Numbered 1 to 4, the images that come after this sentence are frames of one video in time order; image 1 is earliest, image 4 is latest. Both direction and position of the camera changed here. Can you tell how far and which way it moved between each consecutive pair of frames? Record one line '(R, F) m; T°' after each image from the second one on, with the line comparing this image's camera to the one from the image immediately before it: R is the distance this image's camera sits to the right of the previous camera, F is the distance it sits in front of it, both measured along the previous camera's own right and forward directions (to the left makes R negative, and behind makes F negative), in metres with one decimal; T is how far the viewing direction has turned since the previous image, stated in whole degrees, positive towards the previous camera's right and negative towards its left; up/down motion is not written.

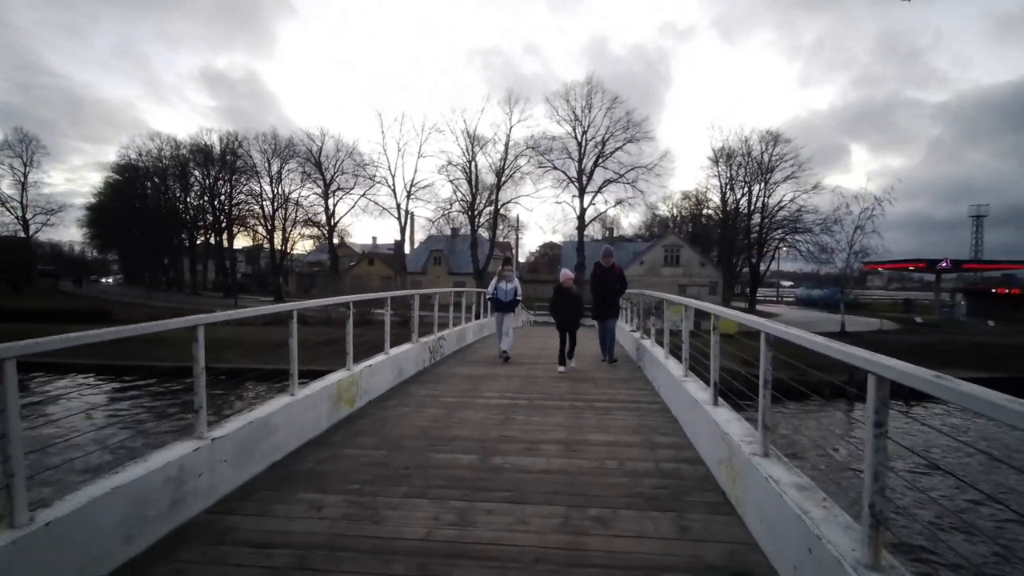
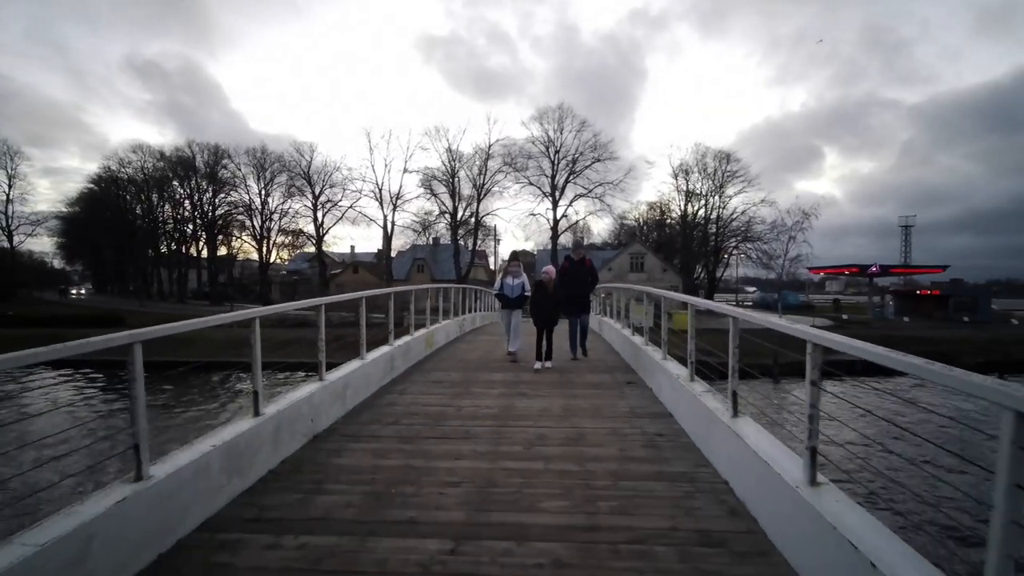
(-0.6, -3.8) m; +3°
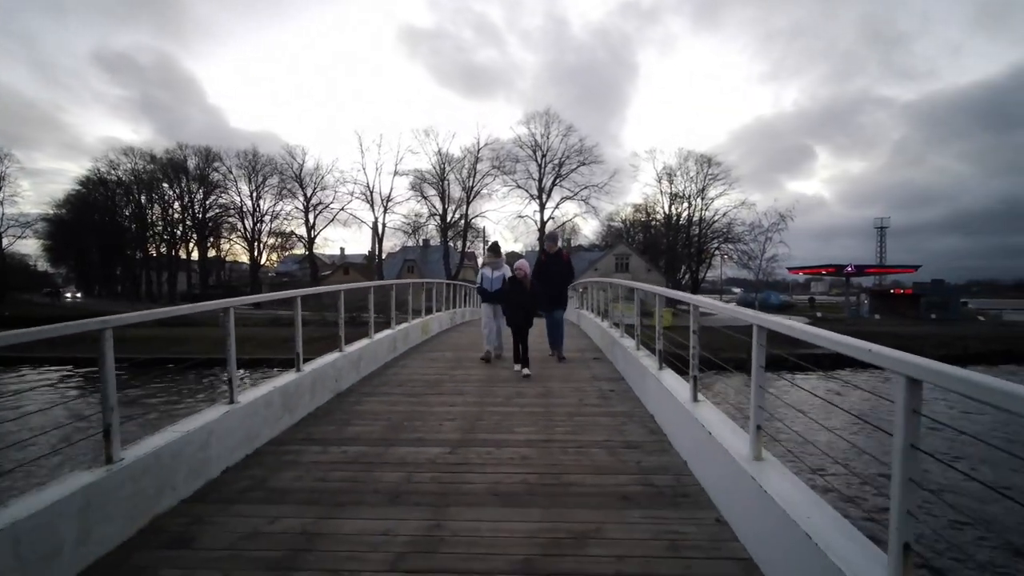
(+0.1, -1.2) m; +1°
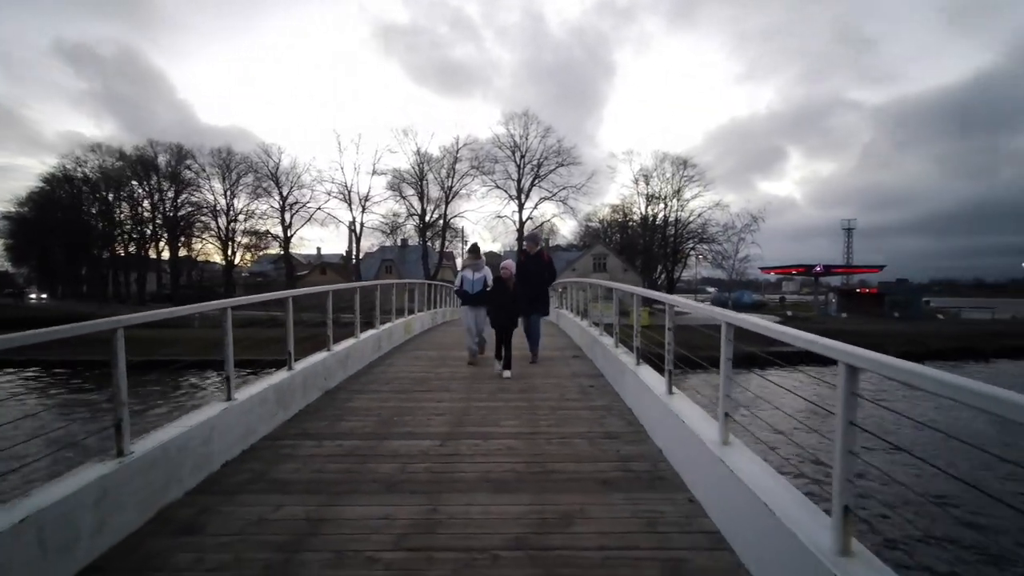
(-0.1, -0.2) m; +2°
